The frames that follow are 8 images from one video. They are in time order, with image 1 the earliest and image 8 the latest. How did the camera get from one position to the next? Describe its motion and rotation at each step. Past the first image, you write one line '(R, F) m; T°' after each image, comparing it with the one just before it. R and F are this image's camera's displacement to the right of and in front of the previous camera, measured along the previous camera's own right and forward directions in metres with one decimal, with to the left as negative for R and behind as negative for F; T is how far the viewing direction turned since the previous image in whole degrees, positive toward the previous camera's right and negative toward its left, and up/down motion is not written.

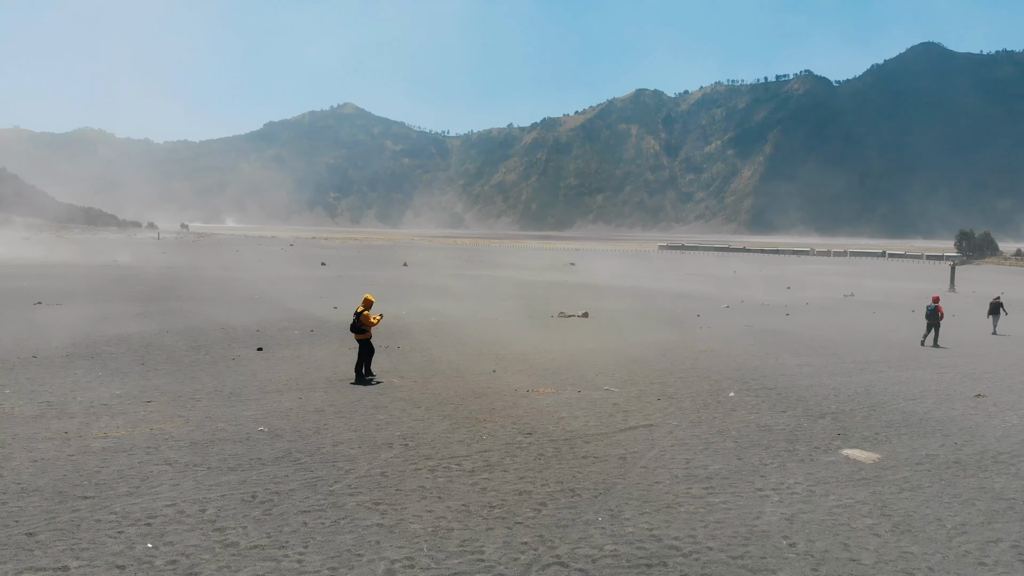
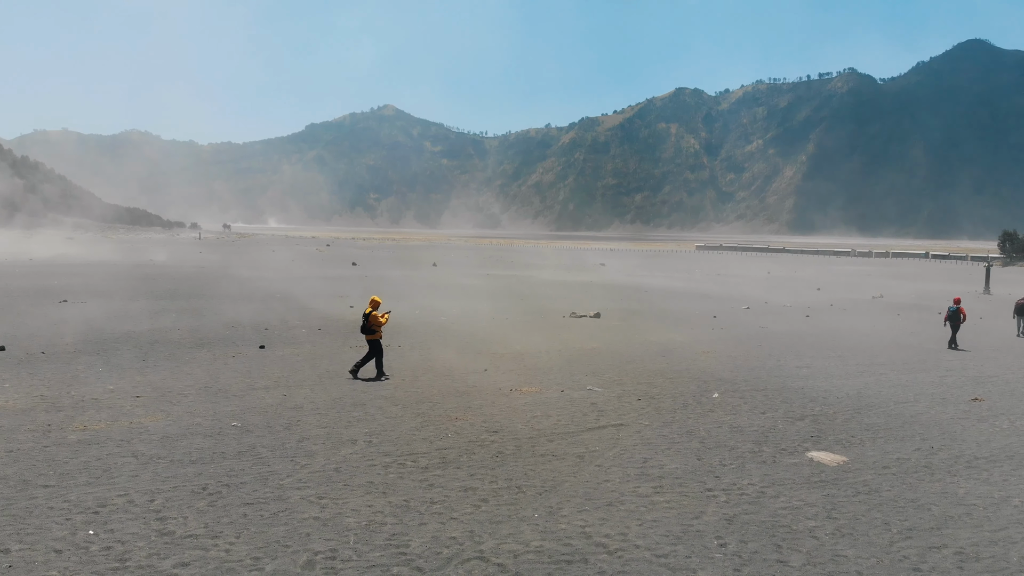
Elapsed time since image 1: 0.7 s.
(+0.9, -0.1) m; -3°
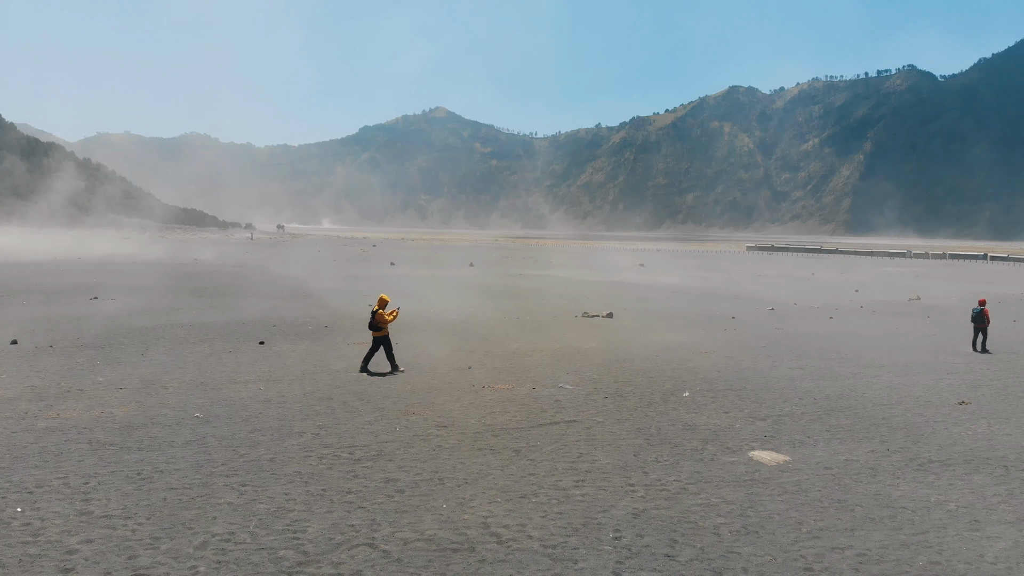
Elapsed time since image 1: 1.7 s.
(+1.2, -0.1) m; -4°
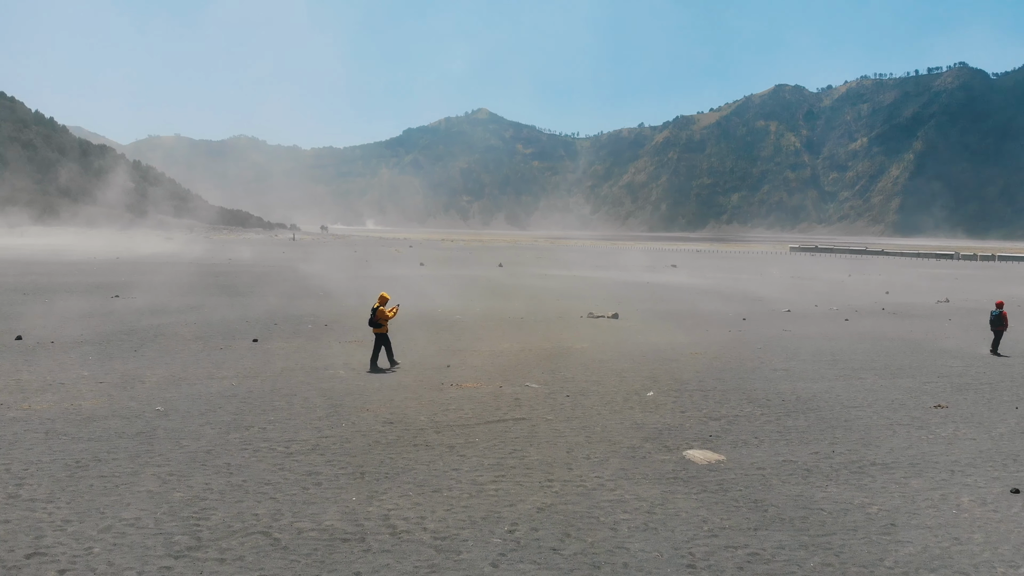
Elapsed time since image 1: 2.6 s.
(+1.2, -0.1) m; -3°
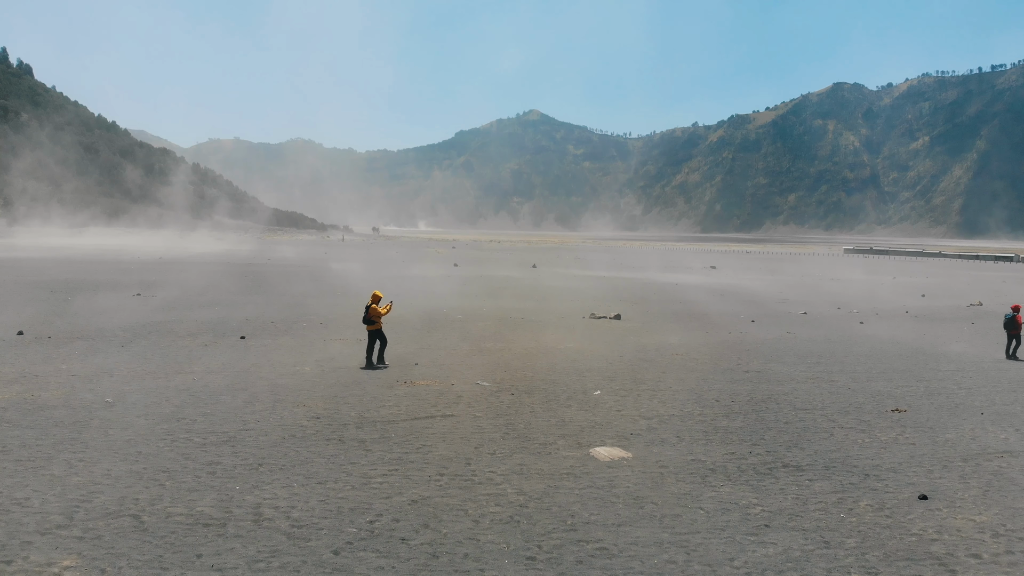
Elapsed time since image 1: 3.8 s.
(+1.7, -0.1) m; -4°
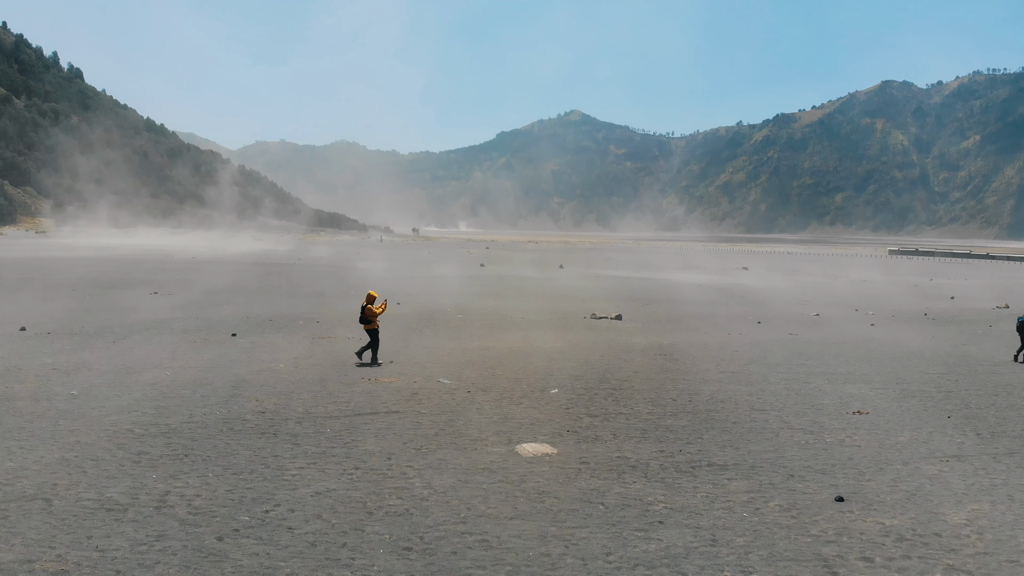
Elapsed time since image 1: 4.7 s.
(+1.3, -0.1) m; -3°
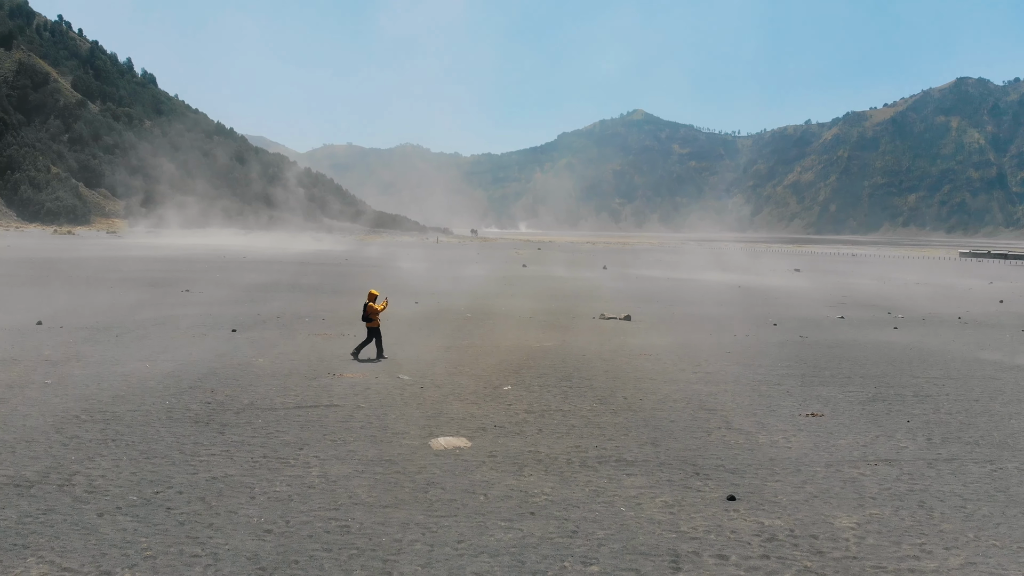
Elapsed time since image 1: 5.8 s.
(+1.8, -0.2) m; -5°
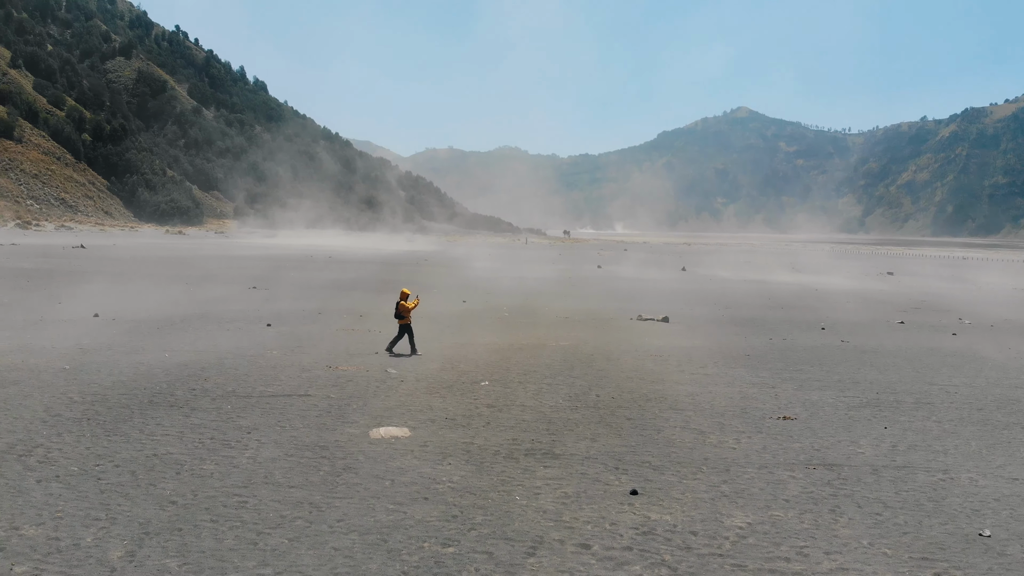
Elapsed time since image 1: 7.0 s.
(+2.0, -0.3) m; -8°
